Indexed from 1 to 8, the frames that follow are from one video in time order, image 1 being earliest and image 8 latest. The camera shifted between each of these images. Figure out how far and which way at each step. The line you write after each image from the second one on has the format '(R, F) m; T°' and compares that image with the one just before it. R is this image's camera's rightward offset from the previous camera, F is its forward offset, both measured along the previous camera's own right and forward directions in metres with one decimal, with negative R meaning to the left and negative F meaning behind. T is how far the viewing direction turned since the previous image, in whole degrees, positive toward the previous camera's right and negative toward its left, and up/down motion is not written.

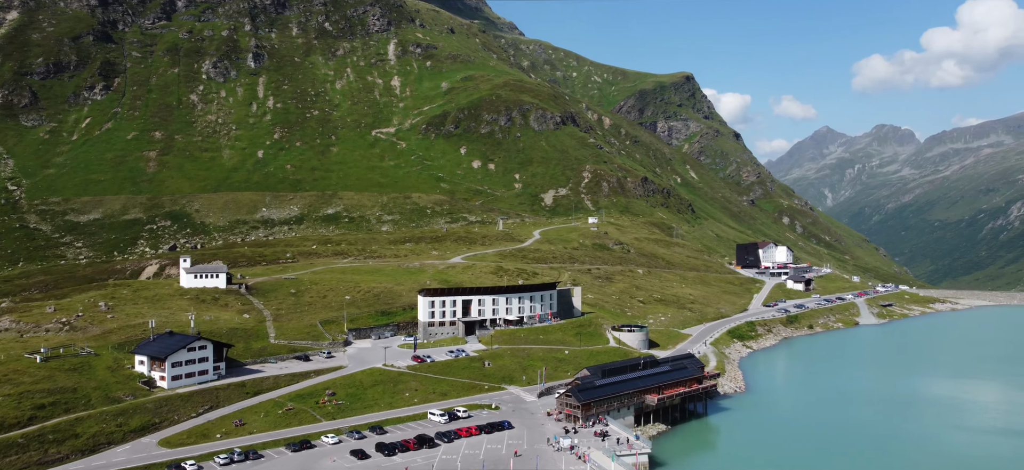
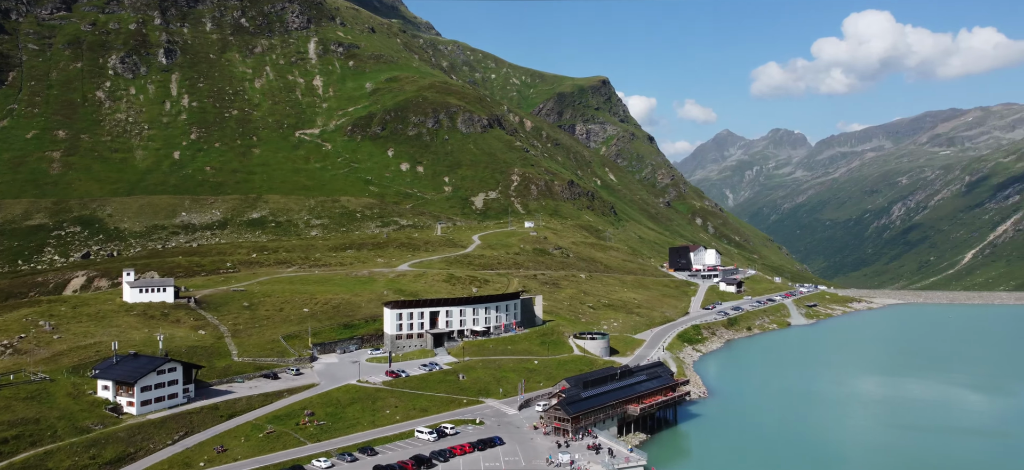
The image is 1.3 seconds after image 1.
(-7.2, +0.4) m; +7°
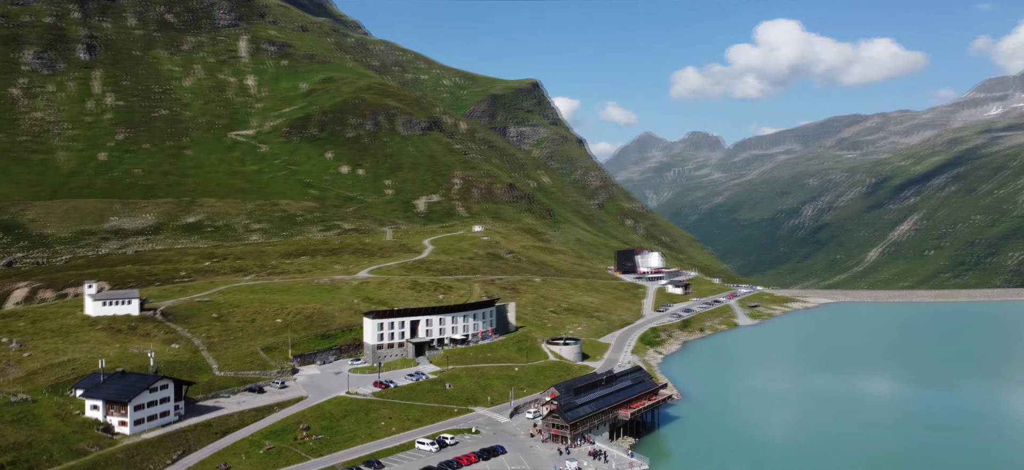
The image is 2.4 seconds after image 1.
(-7.1, -1.1) m; +6°
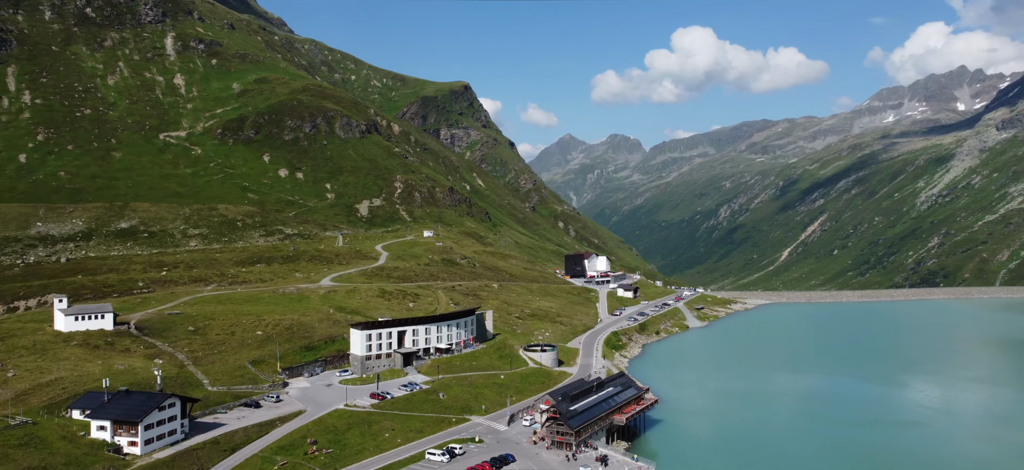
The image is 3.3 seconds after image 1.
(-8.3, -1.9) m; +6°
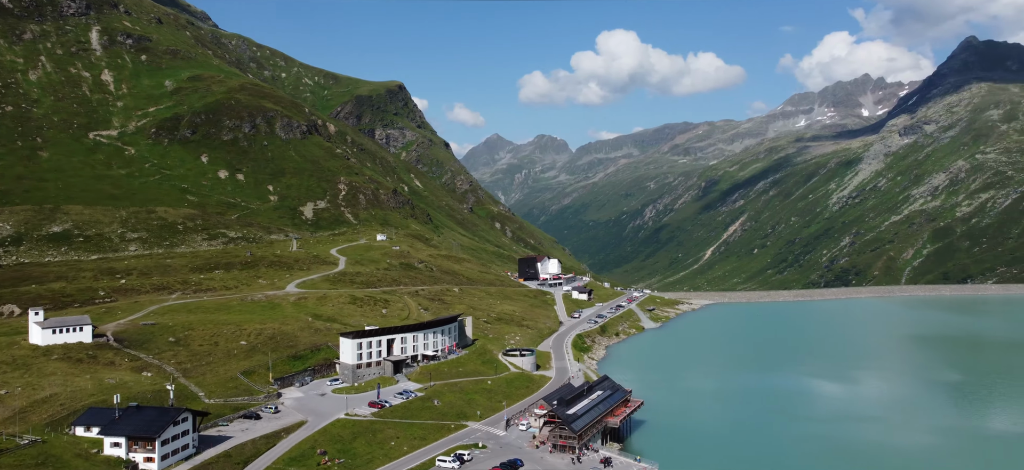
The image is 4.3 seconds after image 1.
(-8.1, -2.2) m; +6°
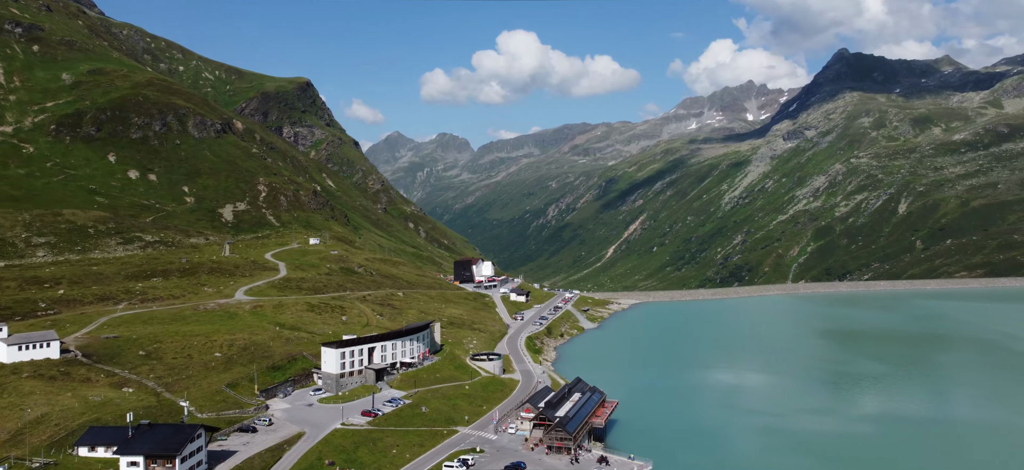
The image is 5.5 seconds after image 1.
(-10.6, -2.7) m; +8°
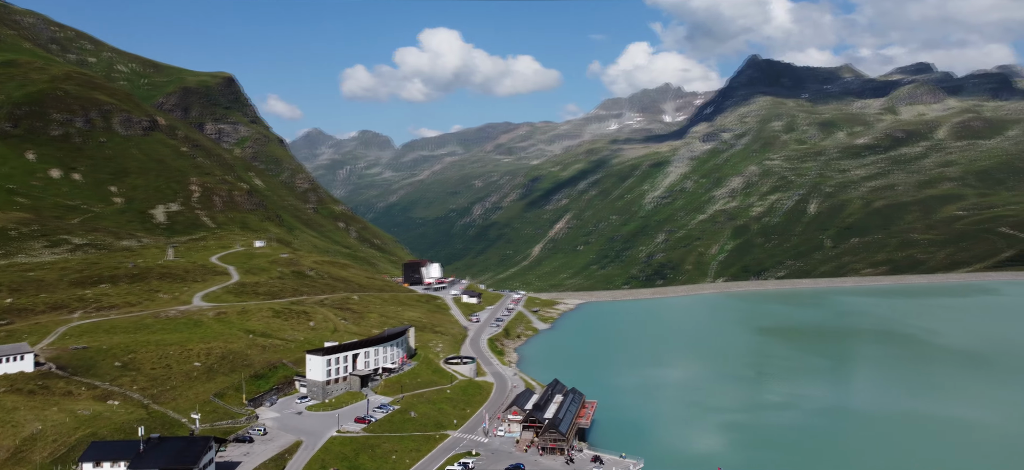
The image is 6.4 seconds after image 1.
(-8.3, -2.1) m; +6°
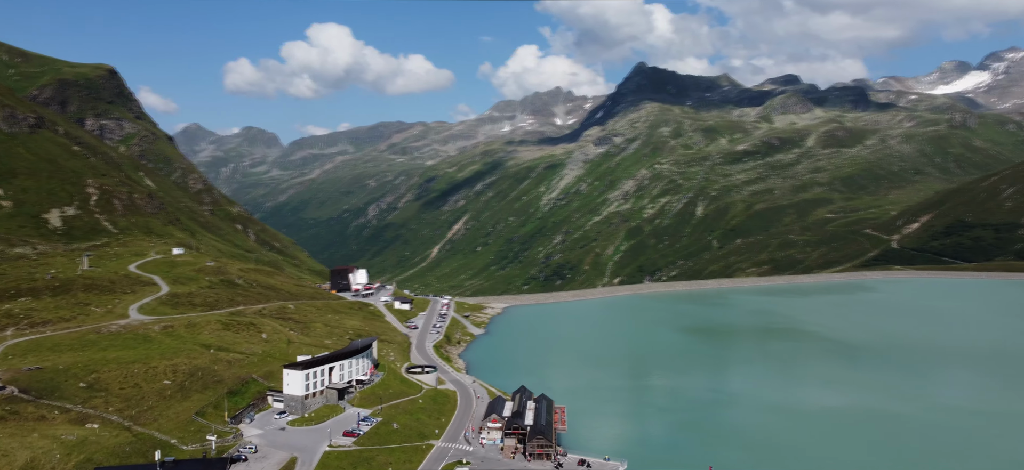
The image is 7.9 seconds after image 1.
(-11.4, -2.3) m; +8°
